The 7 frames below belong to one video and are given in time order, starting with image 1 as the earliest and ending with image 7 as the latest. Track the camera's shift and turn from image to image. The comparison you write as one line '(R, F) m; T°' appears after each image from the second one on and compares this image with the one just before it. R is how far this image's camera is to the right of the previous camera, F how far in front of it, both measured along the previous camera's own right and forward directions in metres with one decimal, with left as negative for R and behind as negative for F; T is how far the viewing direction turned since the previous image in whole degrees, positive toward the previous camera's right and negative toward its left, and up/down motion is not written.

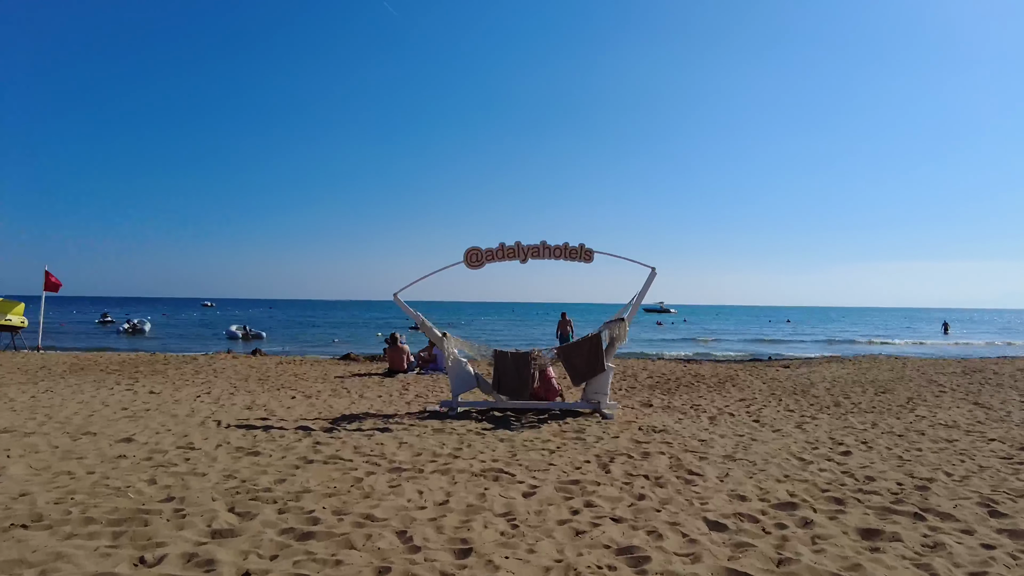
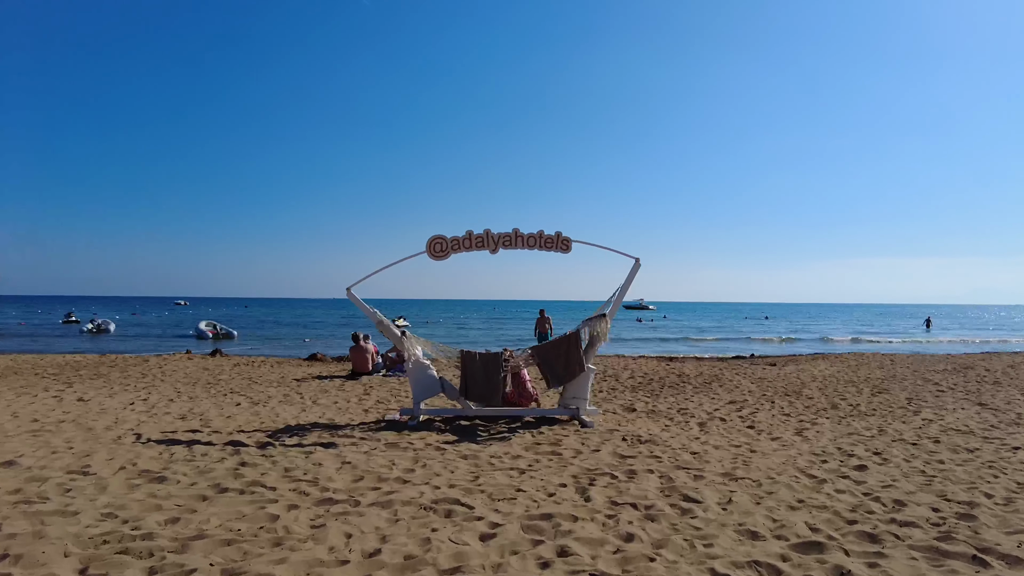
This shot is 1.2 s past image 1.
(+0.2, +0.8) m; +2°
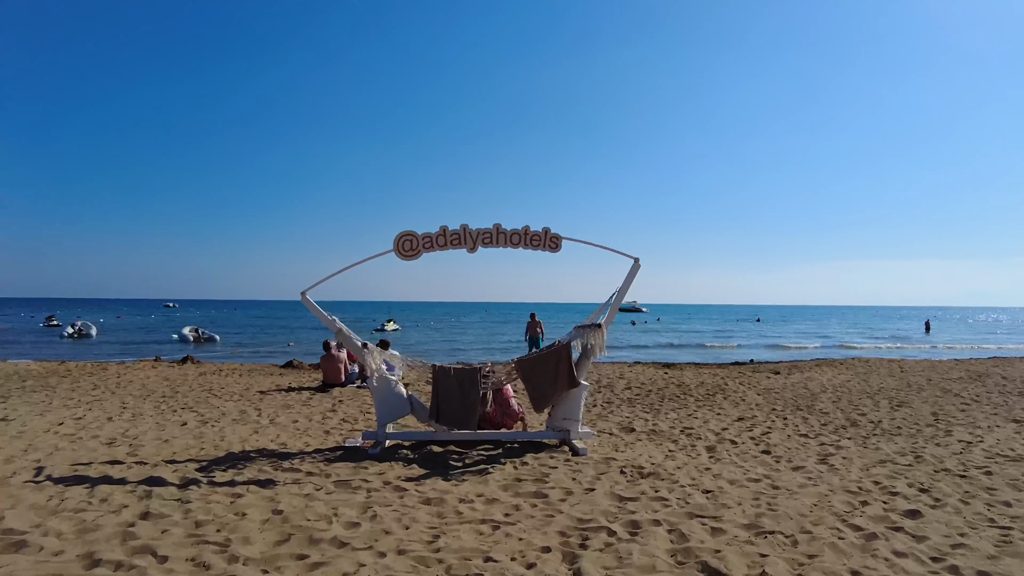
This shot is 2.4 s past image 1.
(+0.1, +0.9) m; +1°
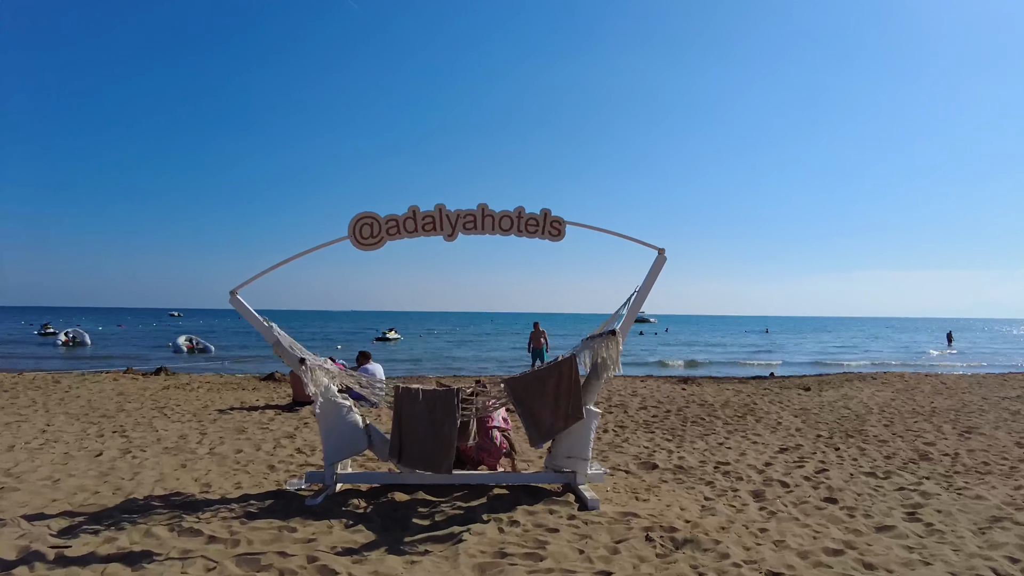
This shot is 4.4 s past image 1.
(+0.1, +1.3) m; -1°
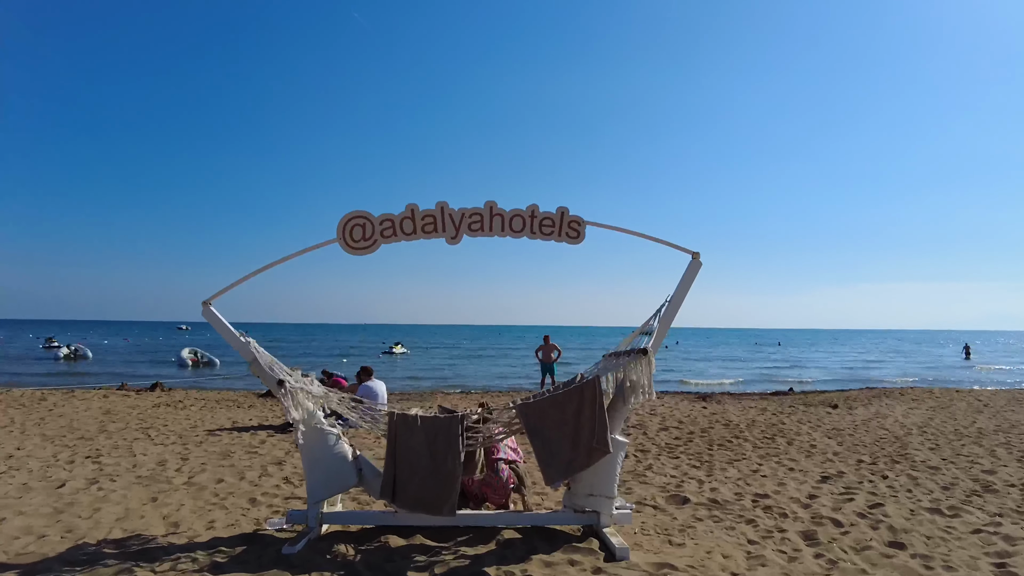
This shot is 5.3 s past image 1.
(0.0, +0.6) m; -1°
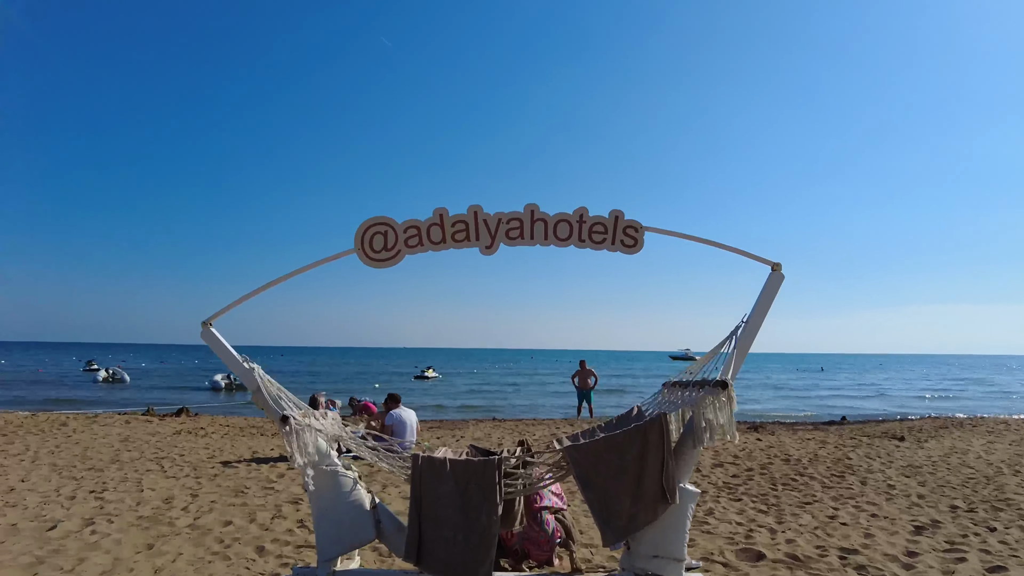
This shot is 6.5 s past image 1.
(-0.1, +0.6) m; -3°
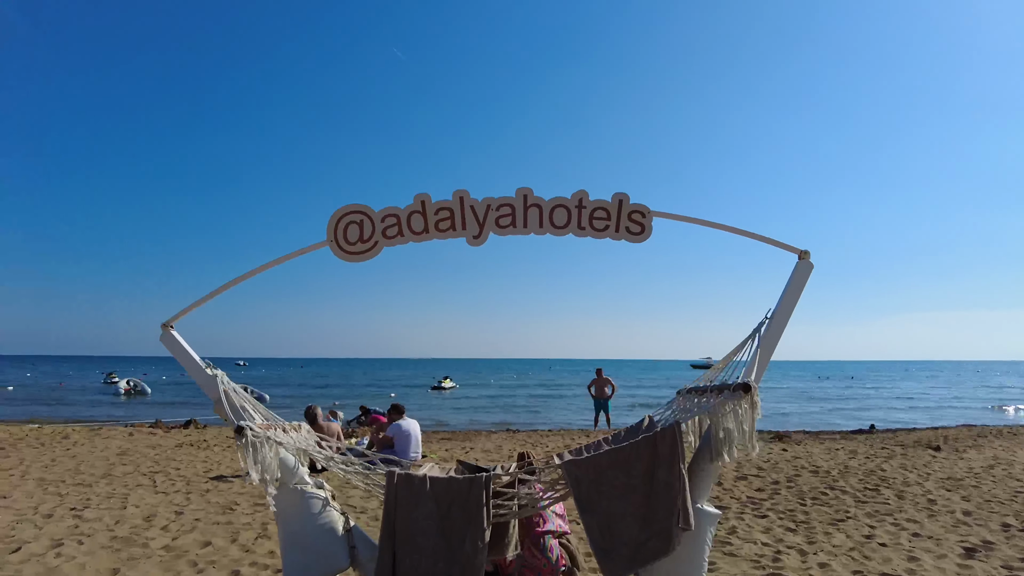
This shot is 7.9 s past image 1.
(+0.1, +0.4) m; -2°
